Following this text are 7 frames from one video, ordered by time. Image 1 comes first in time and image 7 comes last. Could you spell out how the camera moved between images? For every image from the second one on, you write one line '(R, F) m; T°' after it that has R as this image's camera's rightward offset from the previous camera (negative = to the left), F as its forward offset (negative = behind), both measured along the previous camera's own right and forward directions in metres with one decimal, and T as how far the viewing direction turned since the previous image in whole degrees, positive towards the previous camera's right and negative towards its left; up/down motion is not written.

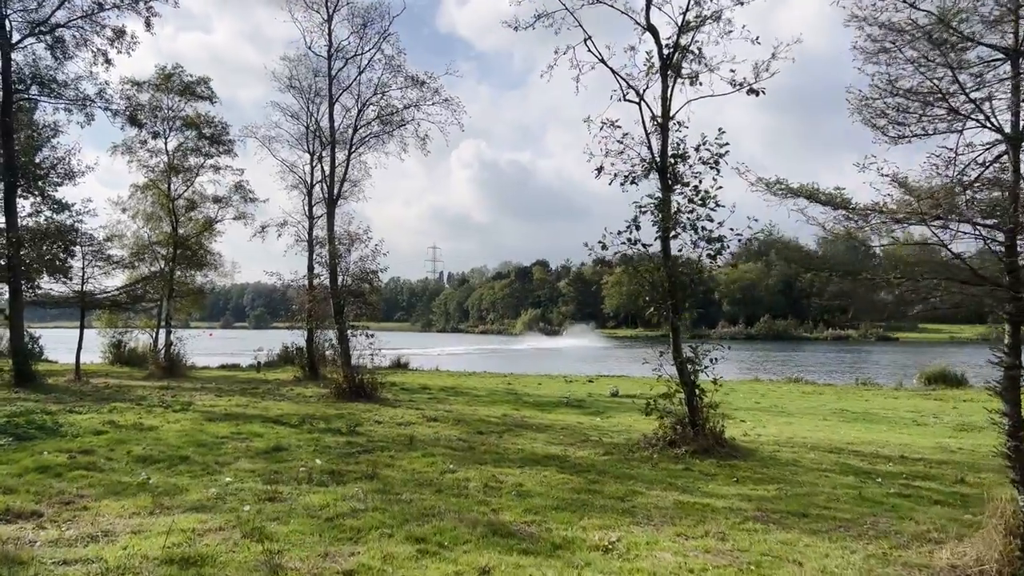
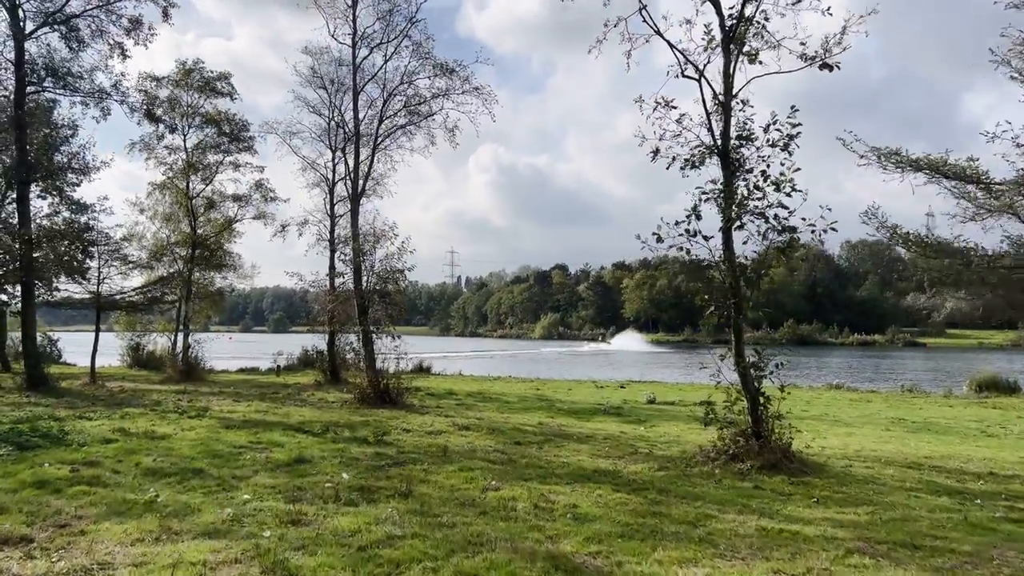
(-0.4, +1.2) m; -1°
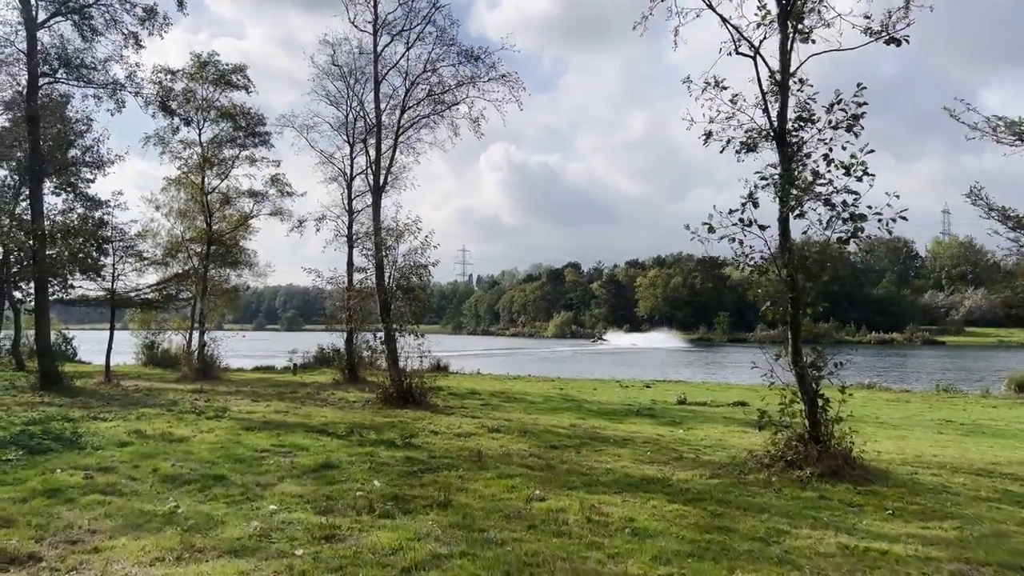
(-0.4, +0.8) m; -1°
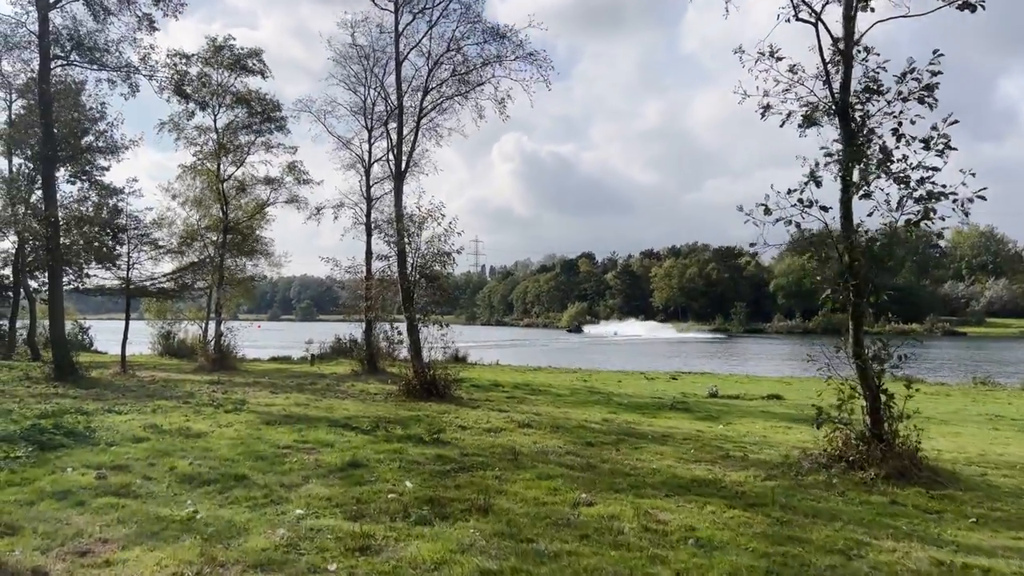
(-0.4, +0.8) m; -1°
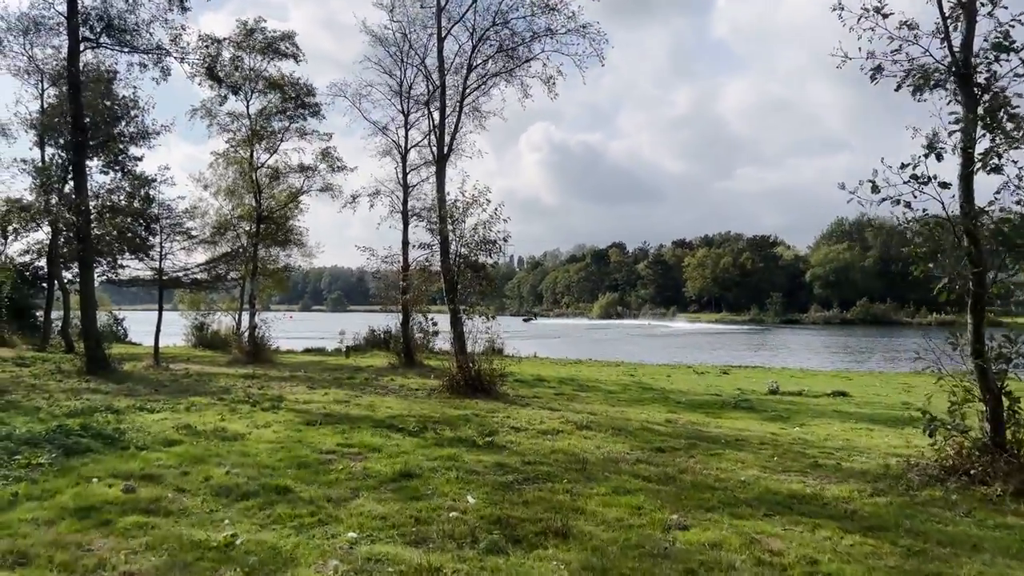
(-0.5, +1.2) m; -2°
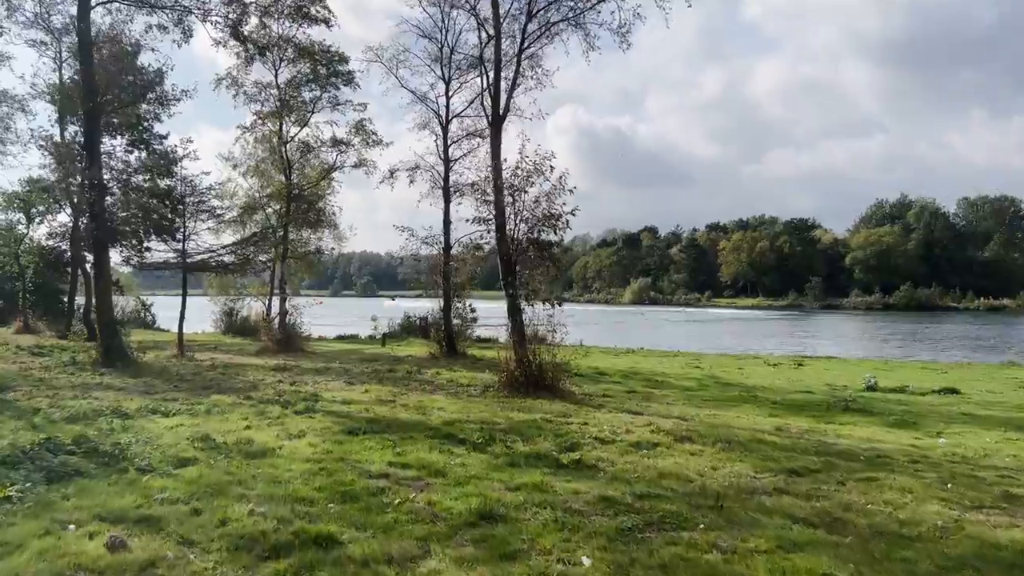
(-0.8, +2.4) m; -2°
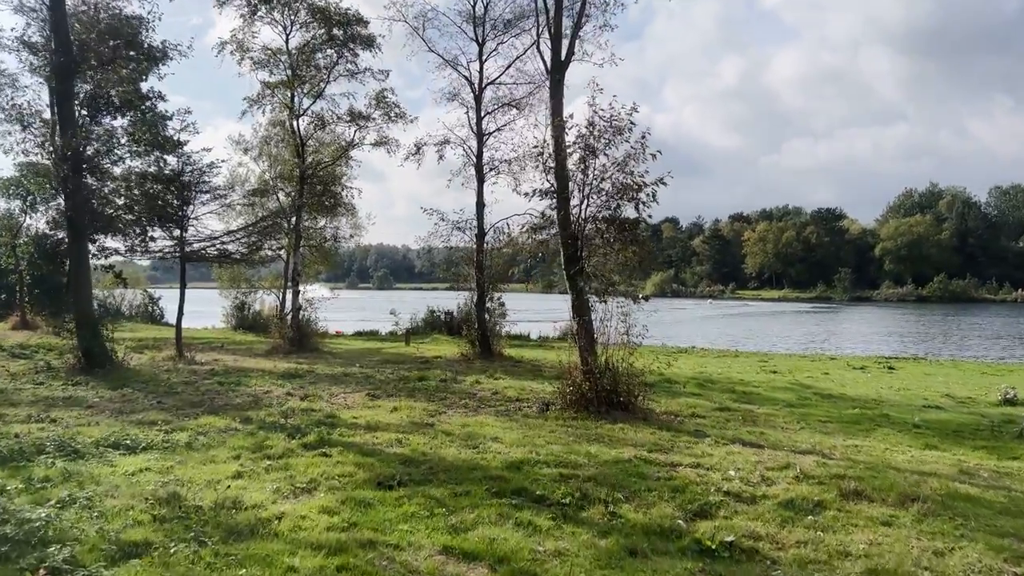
(-0.8, +3.3) m; -1°
